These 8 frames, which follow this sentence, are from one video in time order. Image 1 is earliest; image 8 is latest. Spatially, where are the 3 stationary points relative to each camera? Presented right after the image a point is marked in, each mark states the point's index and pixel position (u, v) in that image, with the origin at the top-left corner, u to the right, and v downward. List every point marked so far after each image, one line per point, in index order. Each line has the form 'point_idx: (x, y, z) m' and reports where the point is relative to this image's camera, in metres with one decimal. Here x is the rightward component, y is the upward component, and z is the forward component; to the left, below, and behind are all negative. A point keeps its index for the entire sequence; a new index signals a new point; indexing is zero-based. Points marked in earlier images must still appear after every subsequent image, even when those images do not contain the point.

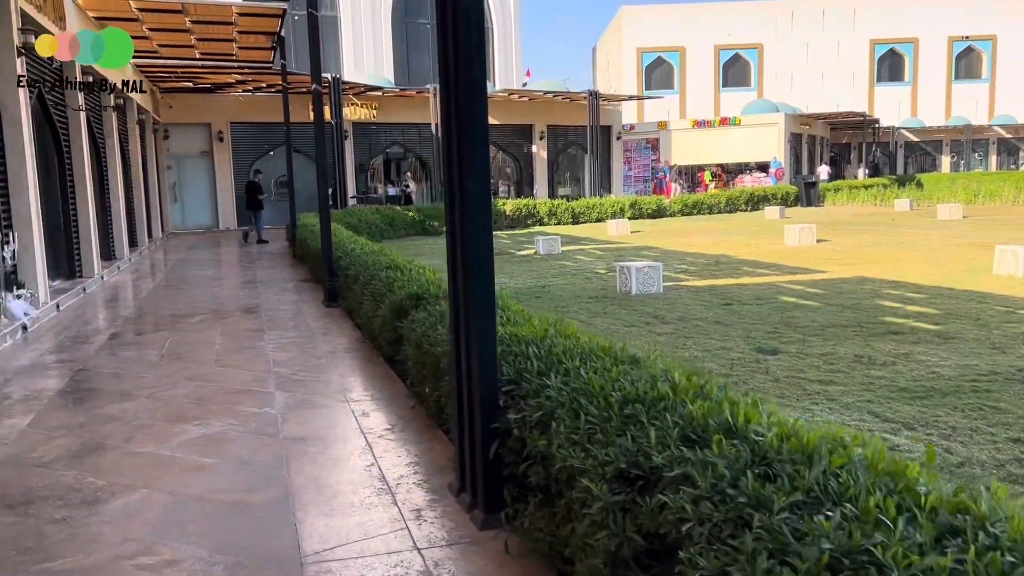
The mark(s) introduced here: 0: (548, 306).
0: (+0.4, -0.2, +8.6) m
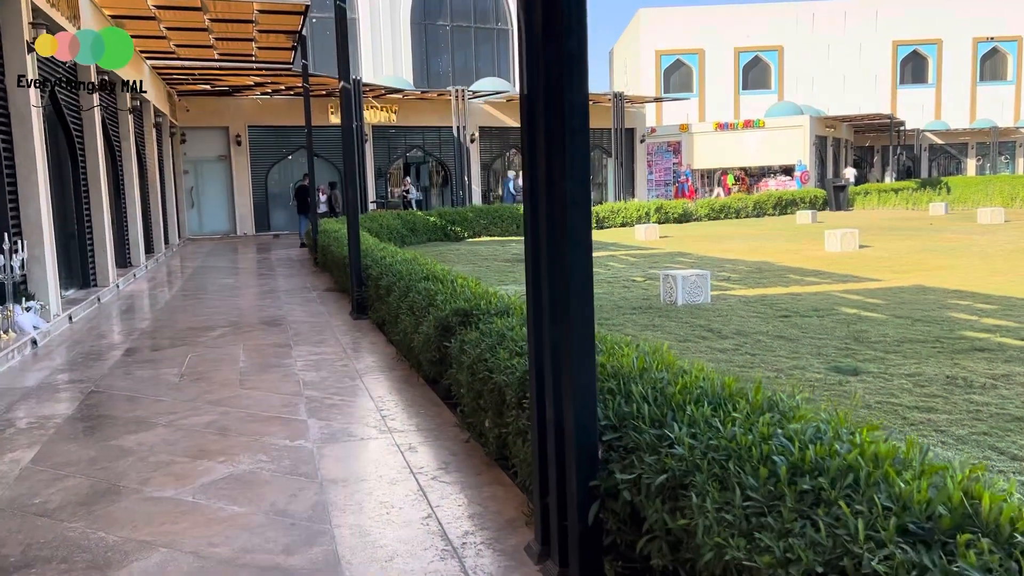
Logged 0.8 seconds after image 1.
0: (+0.8, -0.3, +8.1) m
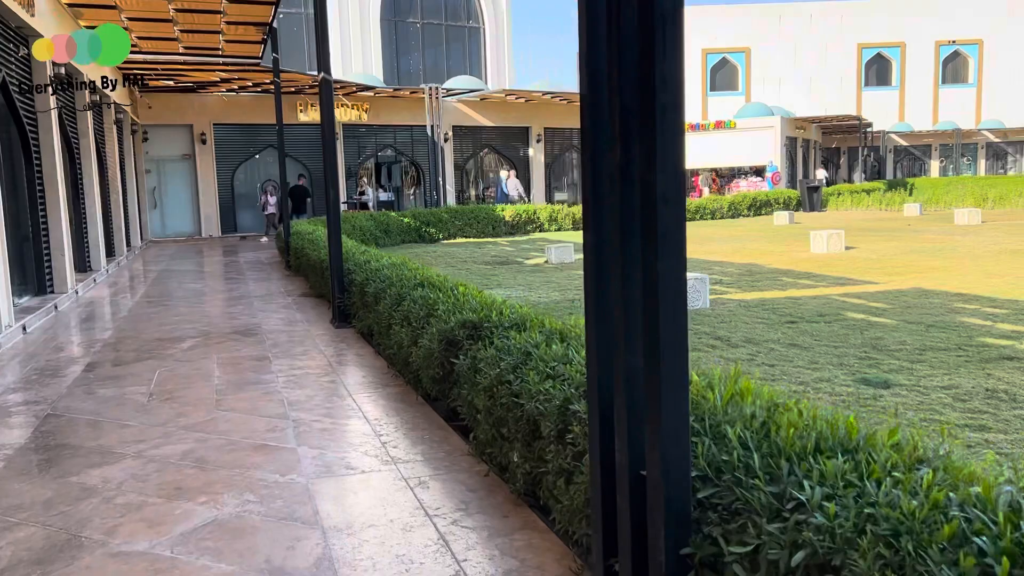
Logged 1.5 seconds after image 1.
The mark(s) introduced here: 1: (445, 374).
0: (+0.7, -0.3, +7.6) m
1: (-0.3, -0.4, +4.3) m
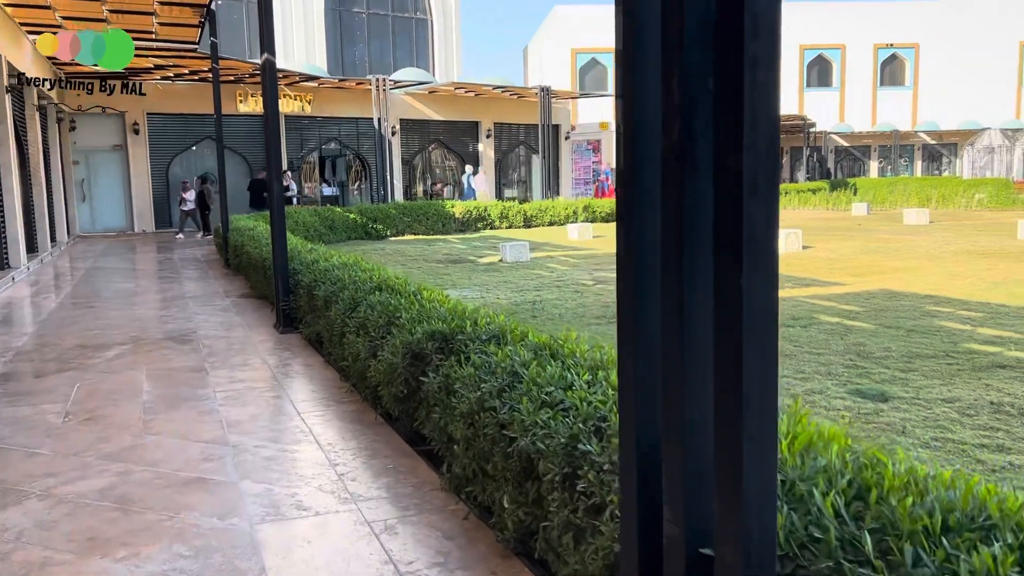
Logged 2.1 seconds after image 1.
0: (+0.4, -0.3, +7.1) m
1: (-0.5, -0.5, +3.7) m
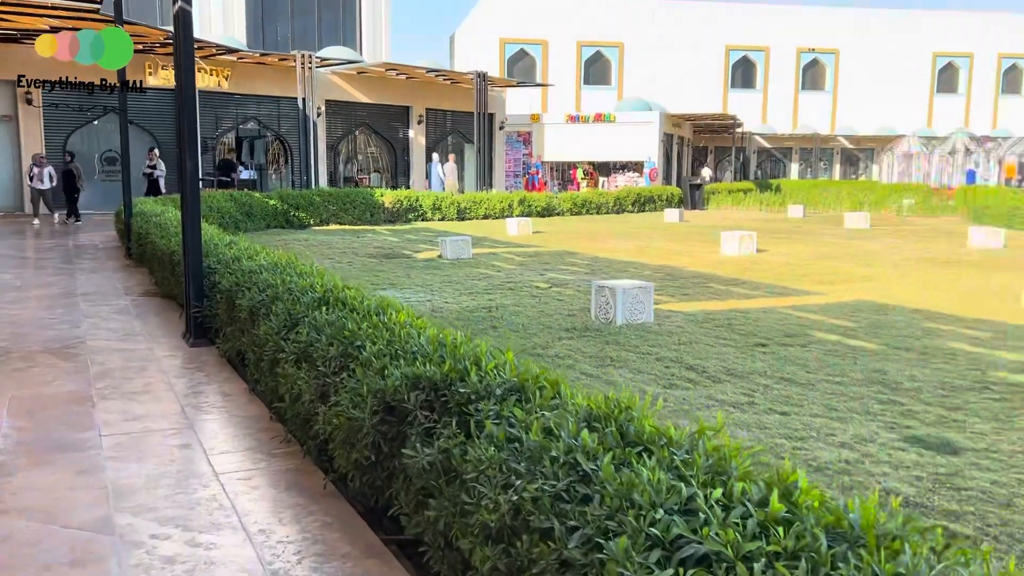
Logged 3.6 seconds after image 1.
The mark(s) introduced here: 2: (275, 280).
0: (+0.1, -0.4, +6.1) m
1: (-0.4, -0.5, +2.7) m
2: (-1.3, 0.0, +4.6) m
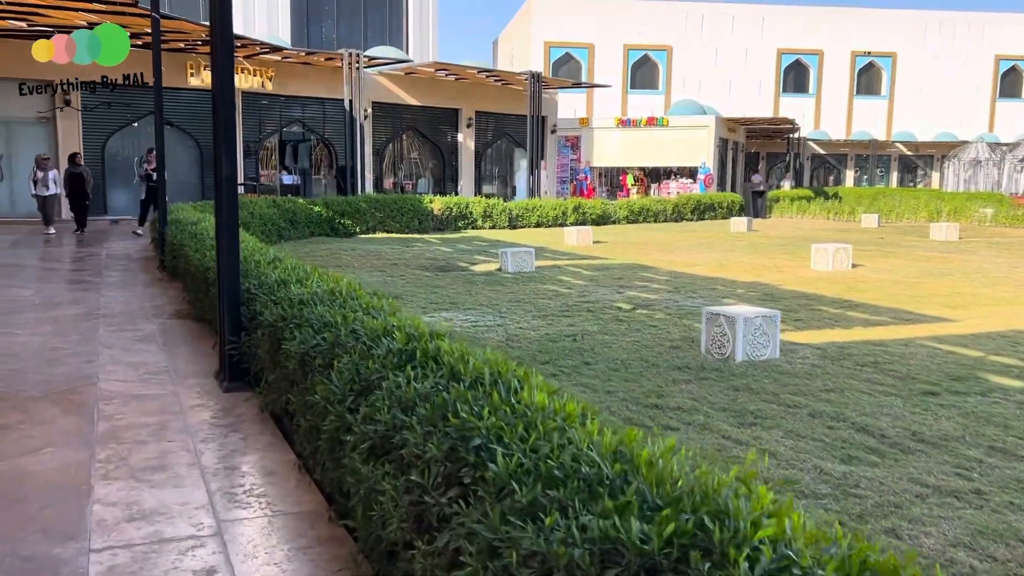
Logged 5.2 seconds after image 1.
0: (+0.7, -0.6, +4.9) m
1: (0.0, -0.7, +1.5) m
2: (-0.7, -0.1, +3.5) m
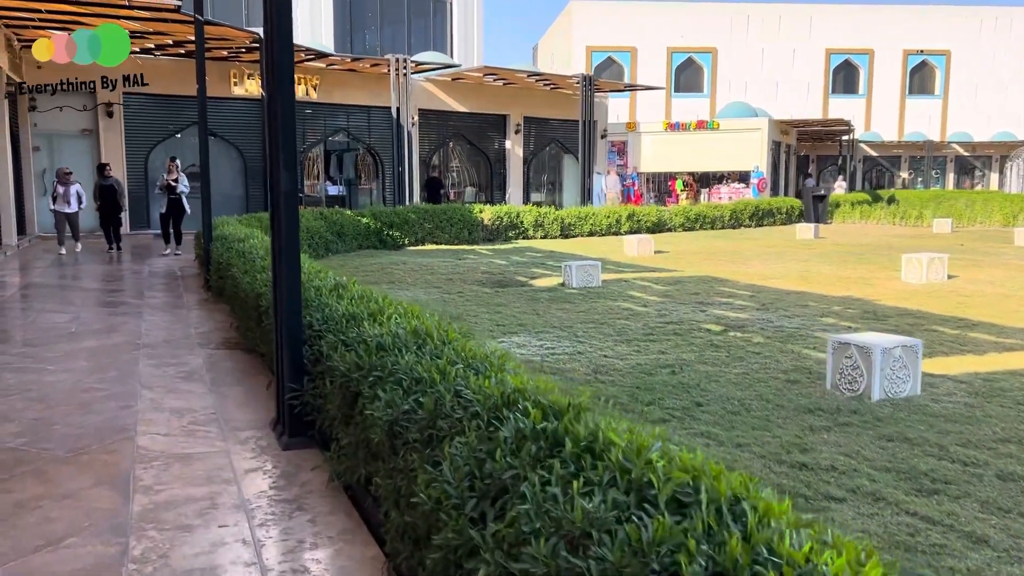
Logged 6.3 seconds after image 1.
0: (+1.2, -0.7, +4.1) m
1: (+0.4, -0.8, +0.7) m
2: (-0.3, -0.3, +2.7) m
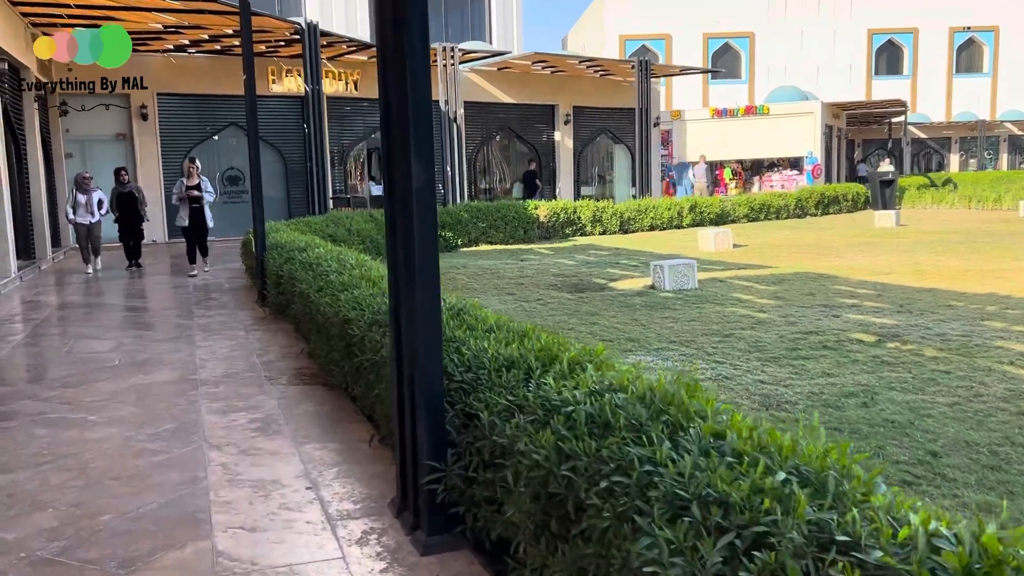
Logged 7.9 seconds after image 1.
0: (+1.9, -0.8, +2.9) m
1: (+1.0, -0.9, -0.4) m
2: (+0.4, -0.4, +1.6) m
